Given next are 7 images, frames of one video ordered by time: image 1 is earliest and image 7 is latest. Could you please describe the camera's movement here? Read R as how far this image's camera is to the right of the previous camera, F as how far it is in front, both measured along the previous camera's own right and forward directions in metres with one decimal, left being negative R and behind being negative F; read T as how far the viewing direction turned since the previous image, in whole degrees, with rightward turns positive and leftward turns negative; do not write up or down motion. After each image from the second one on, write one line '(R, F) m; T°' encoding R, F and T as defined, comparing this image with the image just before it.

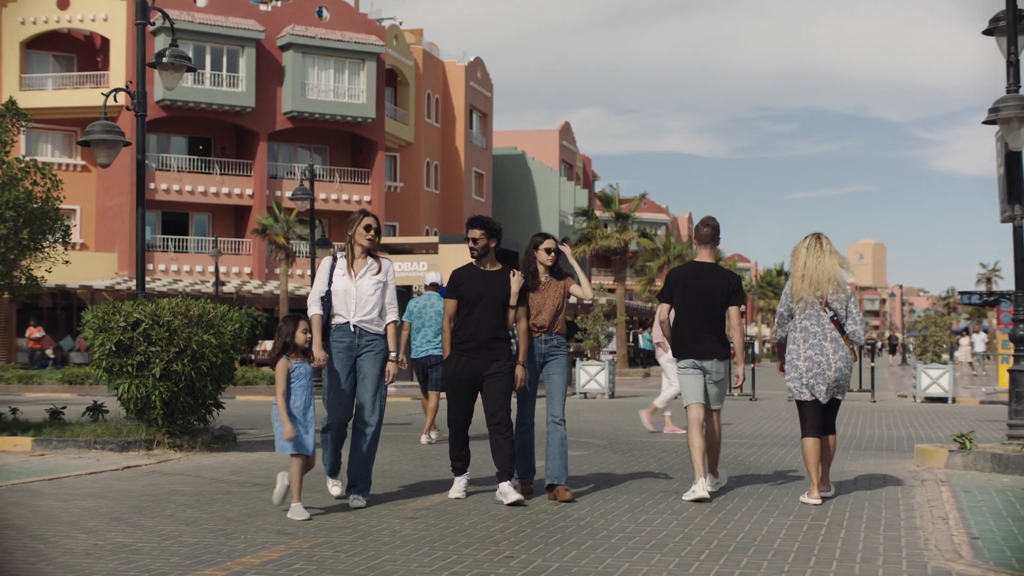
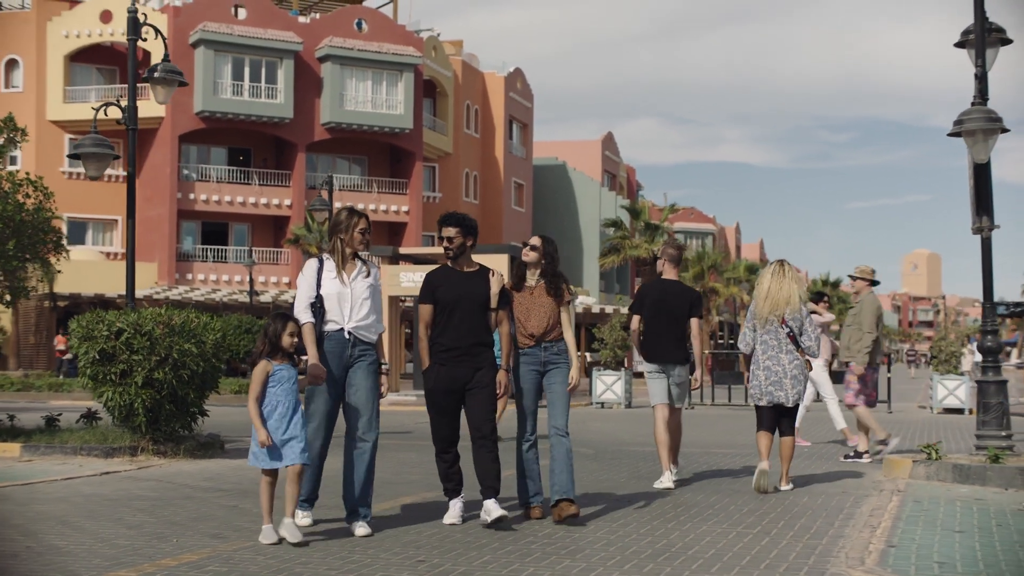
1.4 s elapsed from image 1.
(+0.7, -0.2) m; -2°
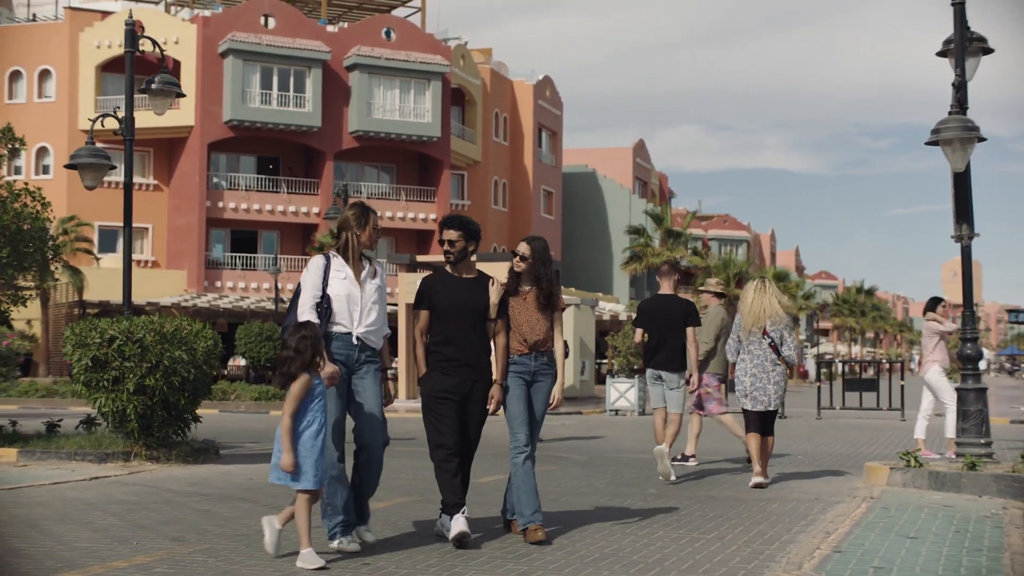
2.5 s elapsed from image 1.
(+0.5, -0.1) m; -1°
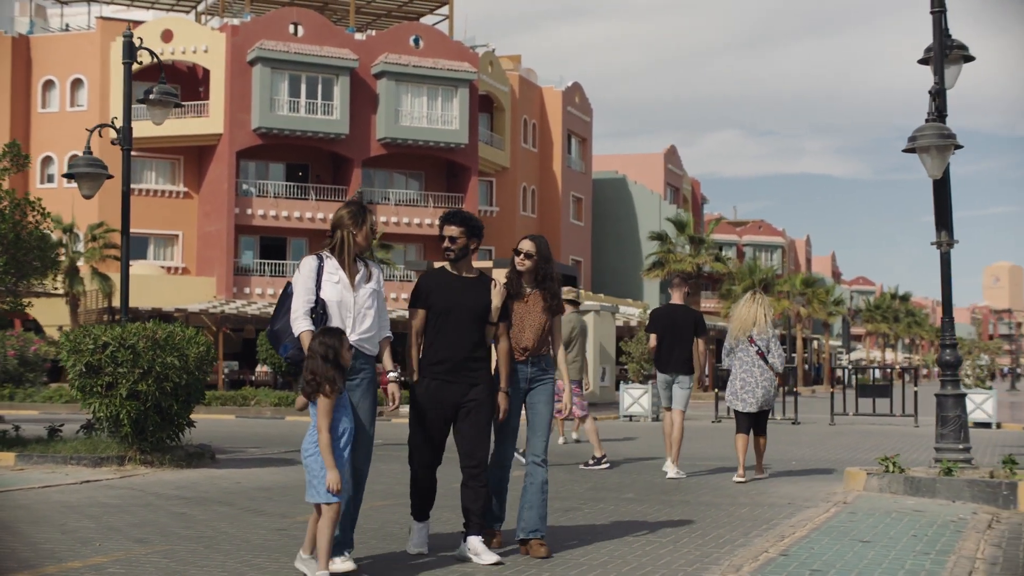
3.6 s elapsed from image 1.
(+0.5, -0.1) m; -1°
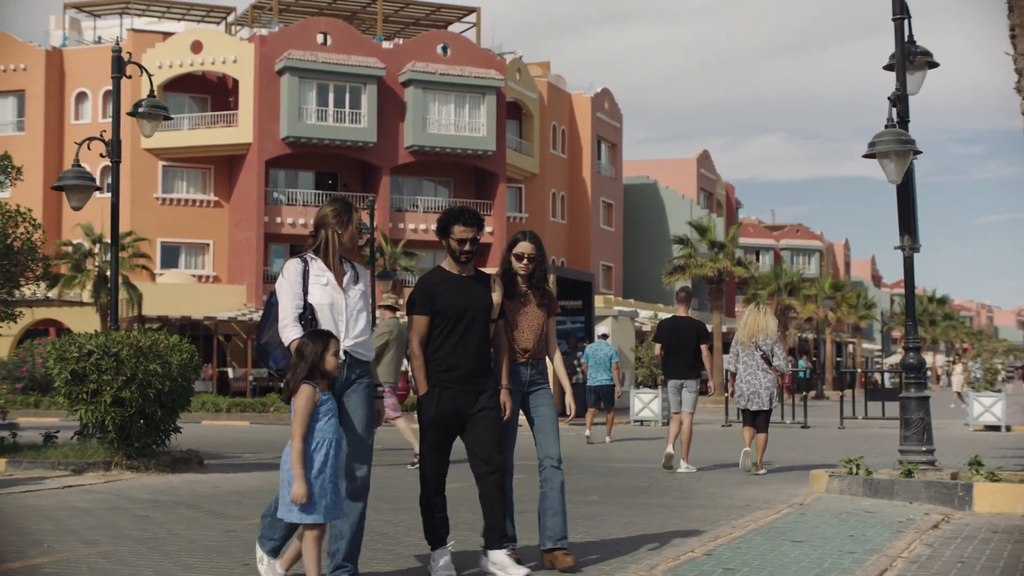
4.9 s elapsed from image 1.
(+0.6, -0.2) m; -2°
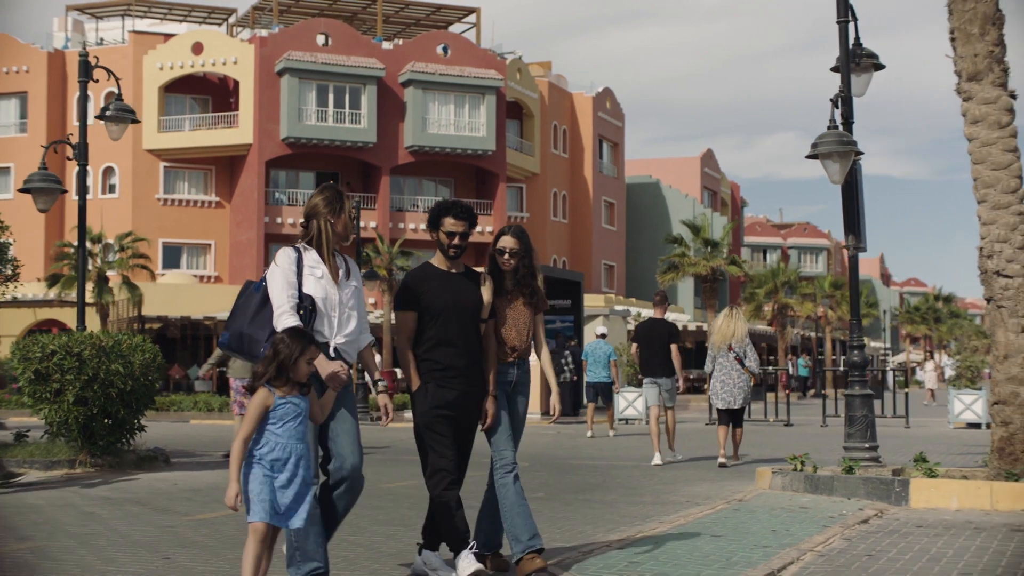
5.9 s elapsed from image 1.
(+0.5, -0.2) m; 0°
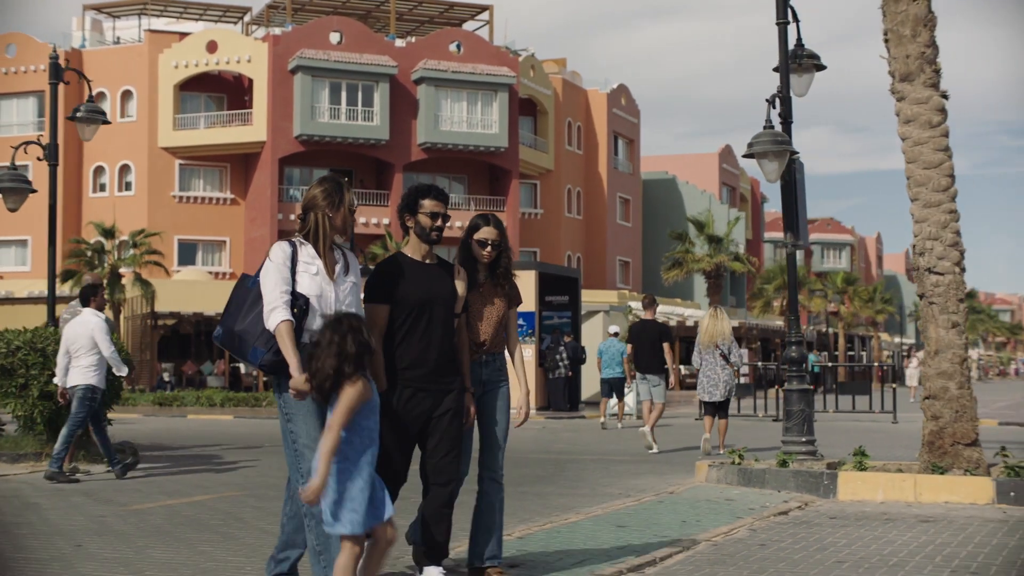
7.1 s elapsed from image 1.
(+0.7, -0.3) m; -1°
